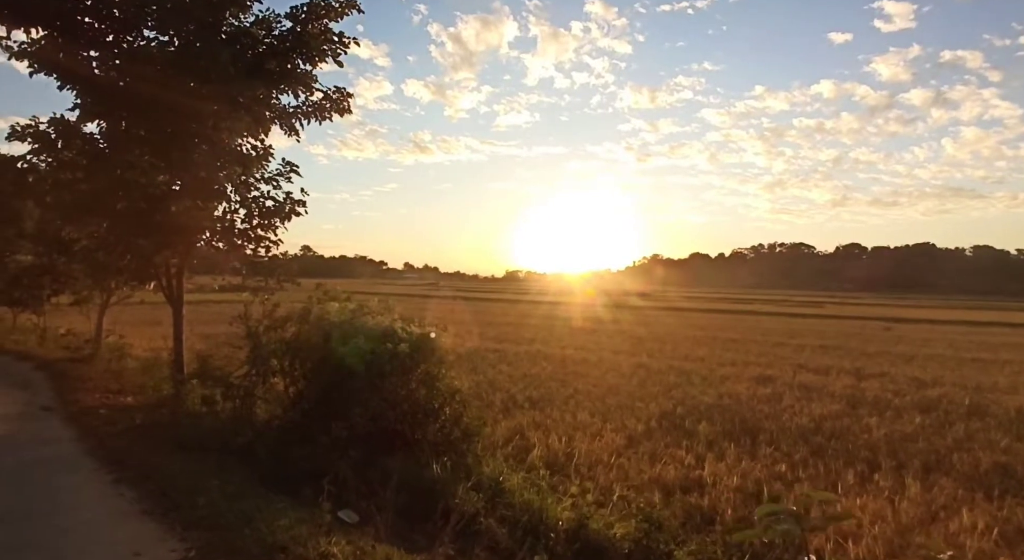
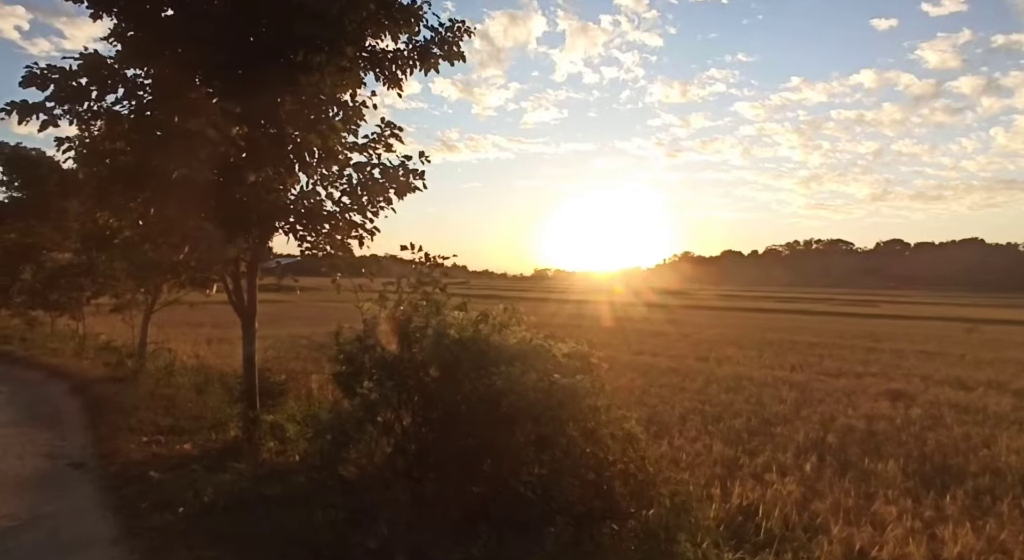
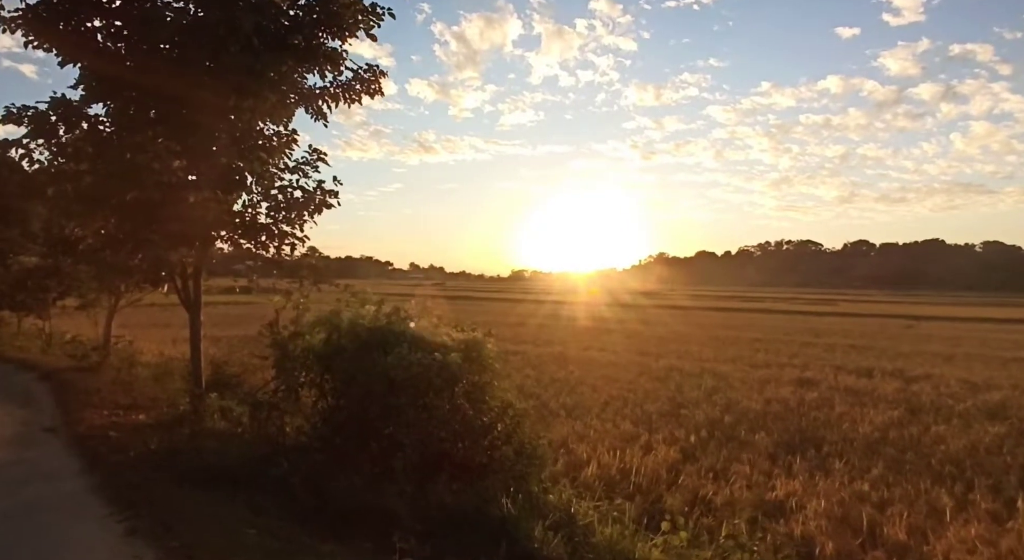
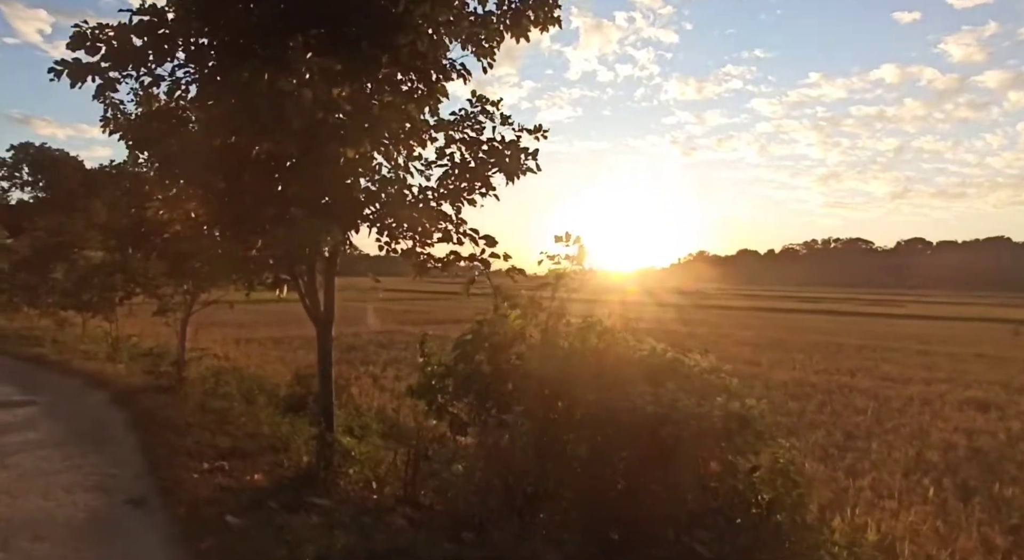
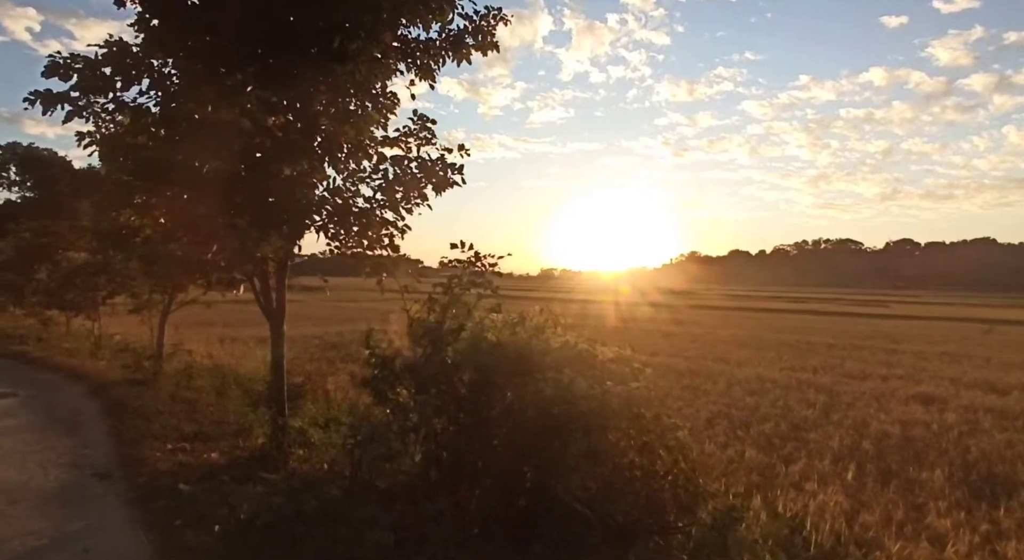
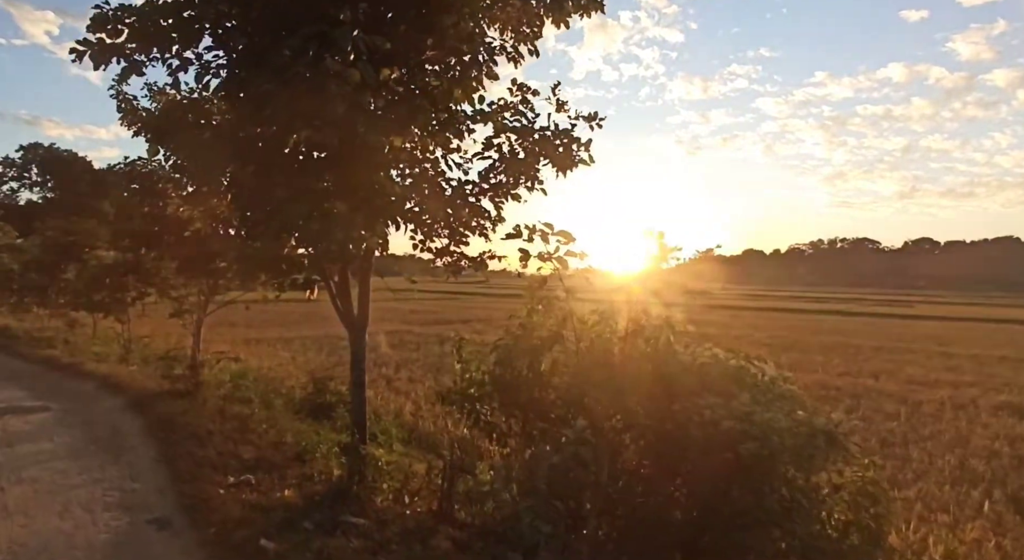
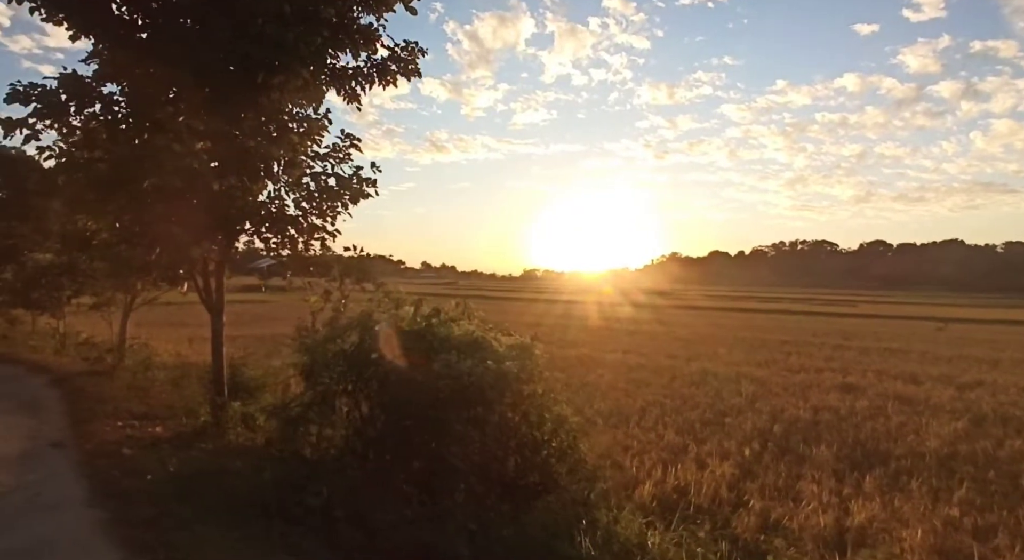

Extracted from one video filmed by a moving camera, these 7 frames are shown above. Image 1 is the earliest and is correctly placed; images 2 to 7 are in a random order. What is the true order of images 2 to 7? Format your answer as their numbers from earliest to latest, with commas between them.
3, 7, 2, 5, 4, 6
